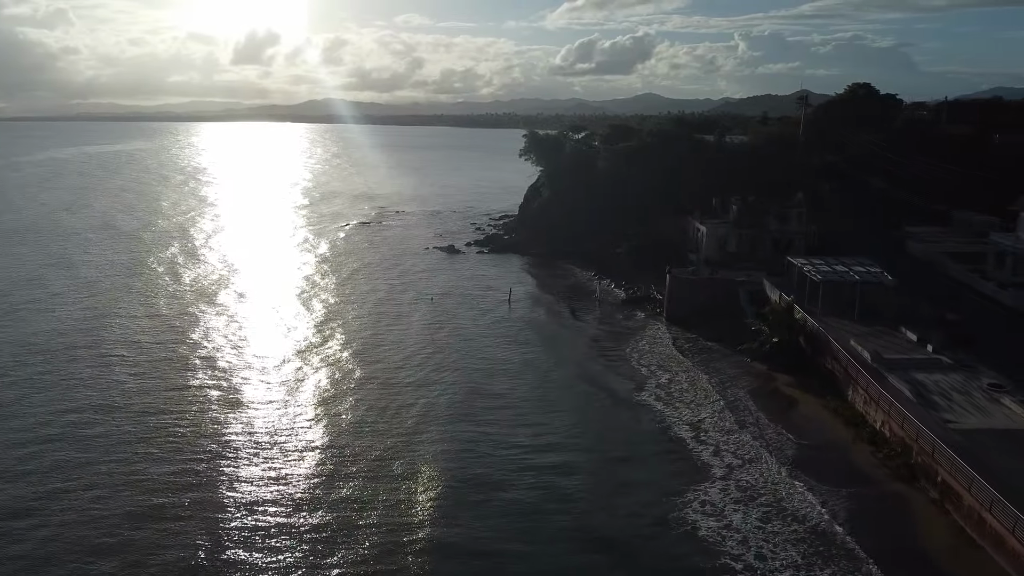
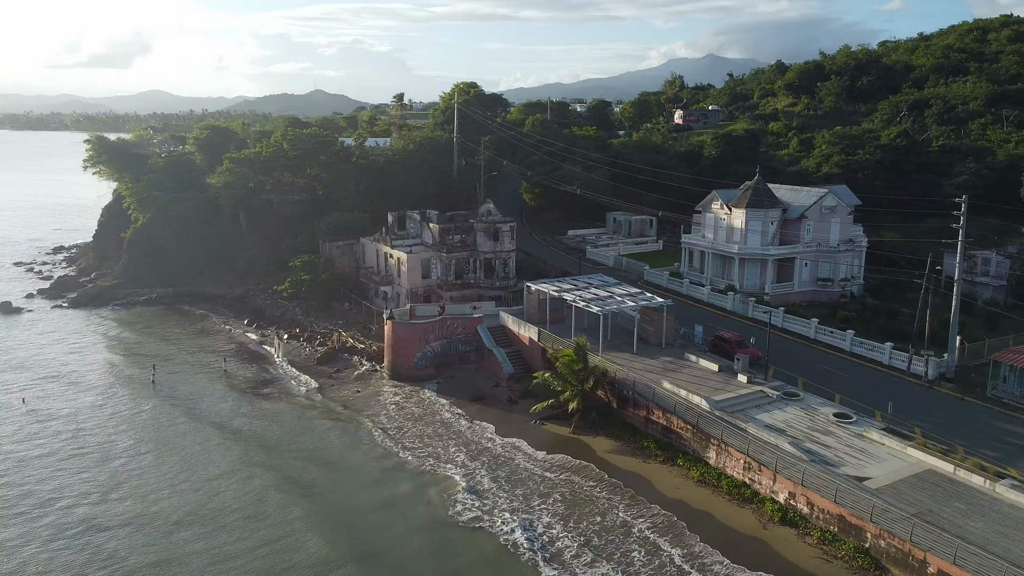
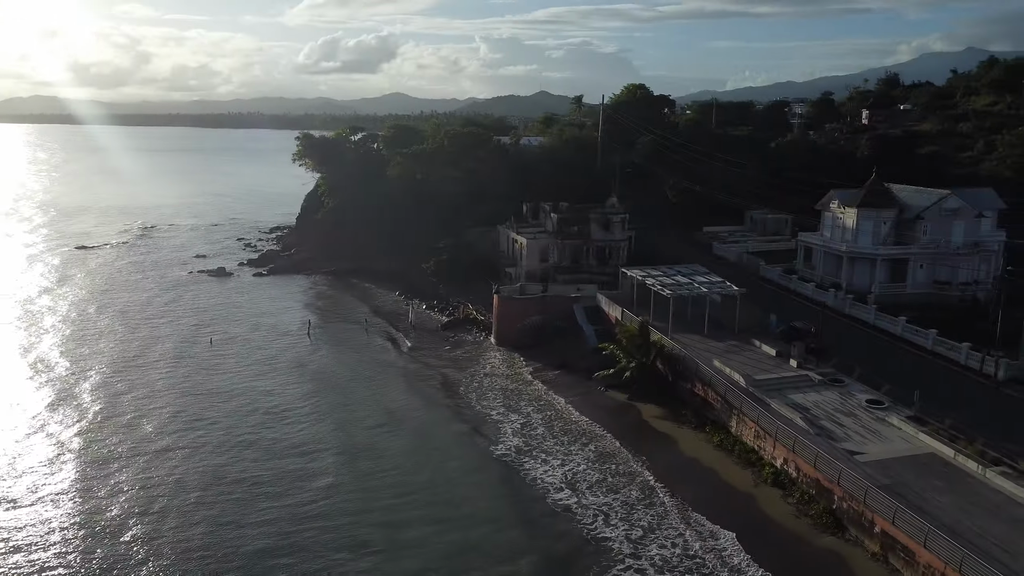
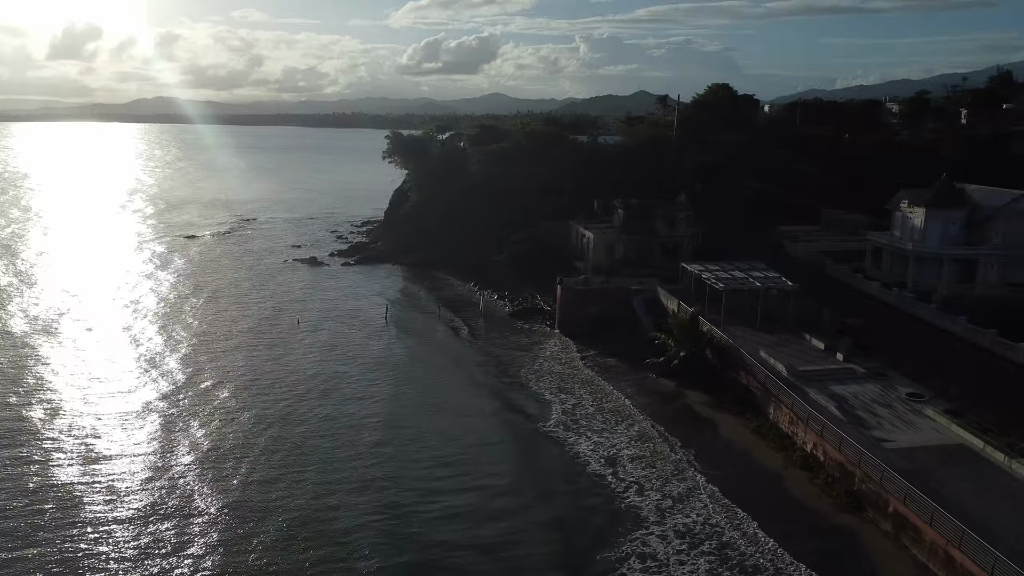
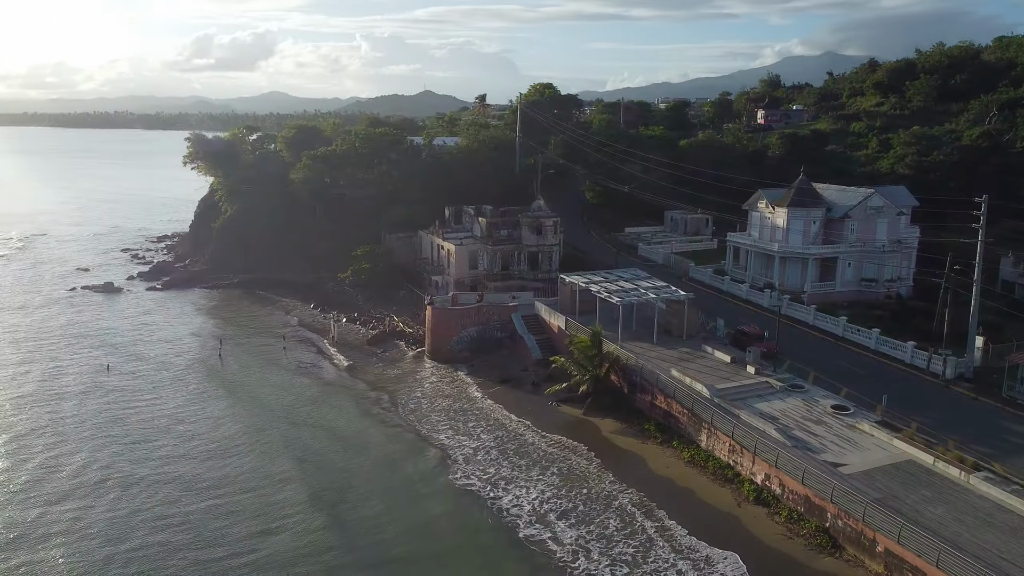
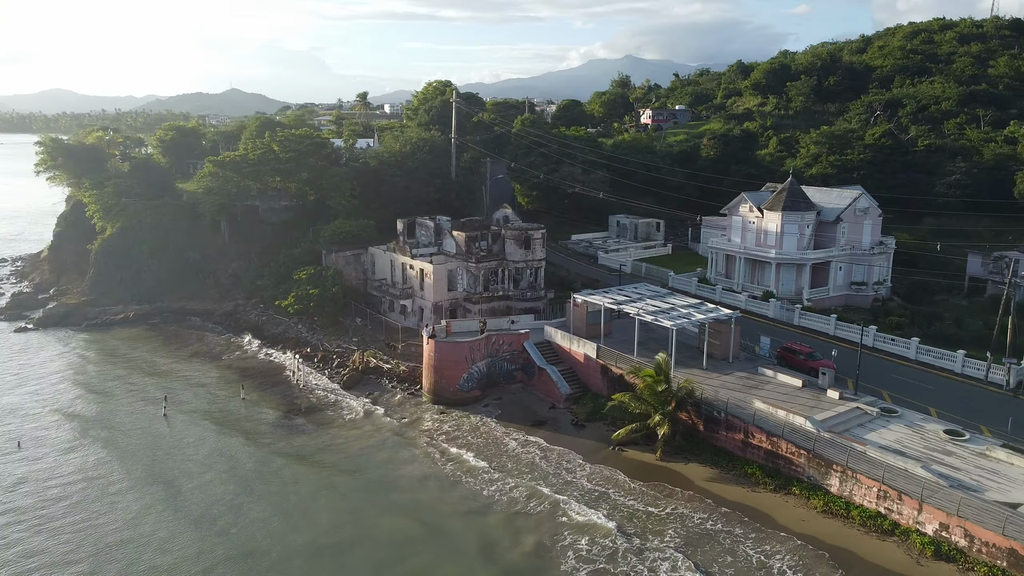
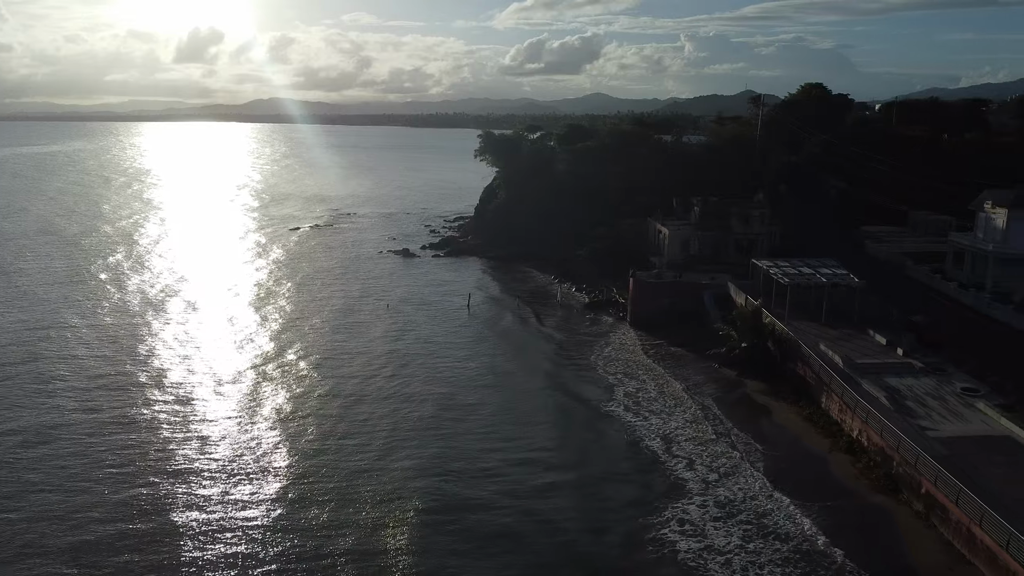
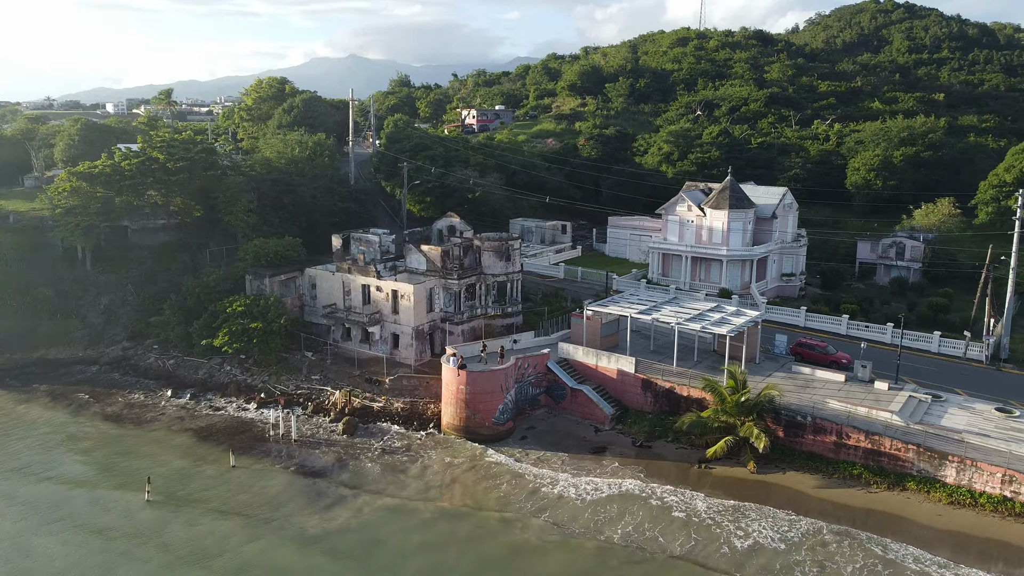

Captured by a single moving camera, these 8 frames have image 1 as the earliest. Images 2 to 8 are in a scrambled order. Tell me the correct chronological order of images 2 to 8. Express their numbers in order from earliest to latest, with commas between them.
7, 4, 3, 5, 2, 6, 8
